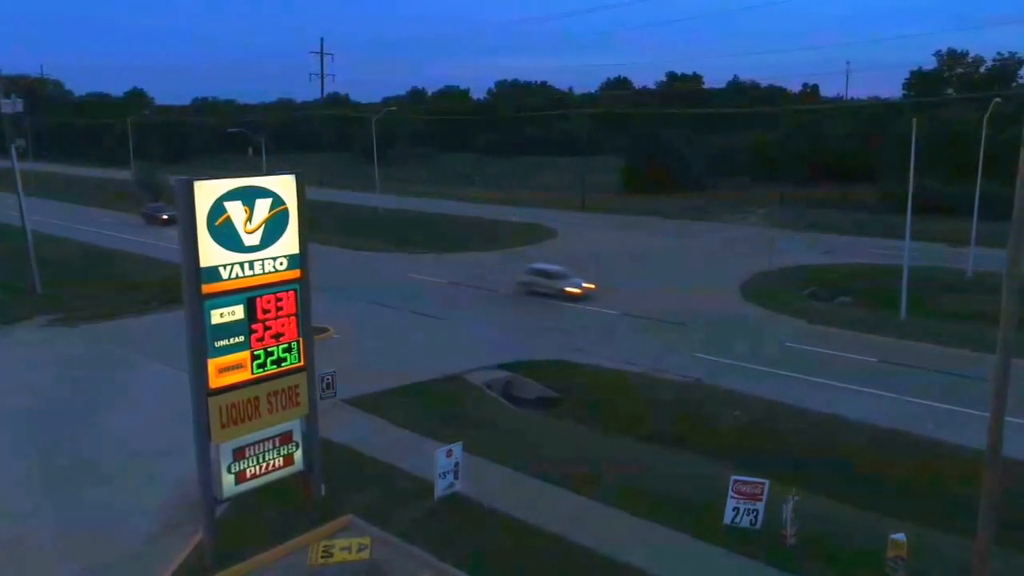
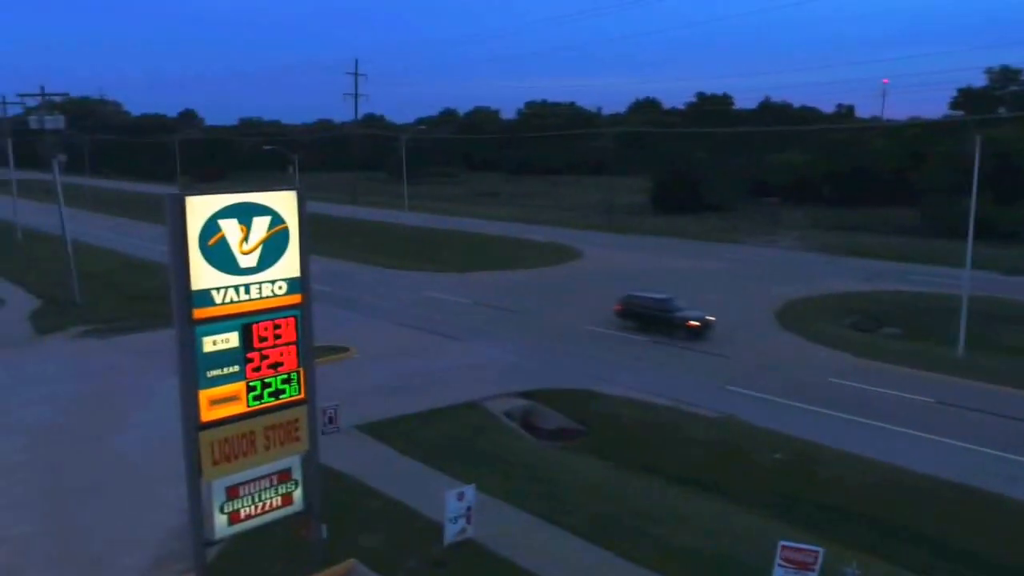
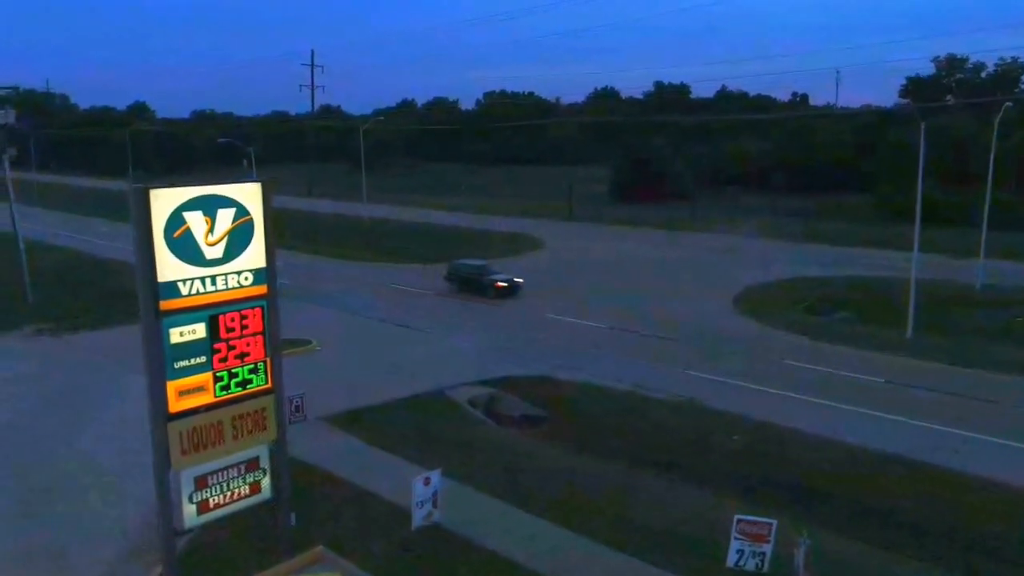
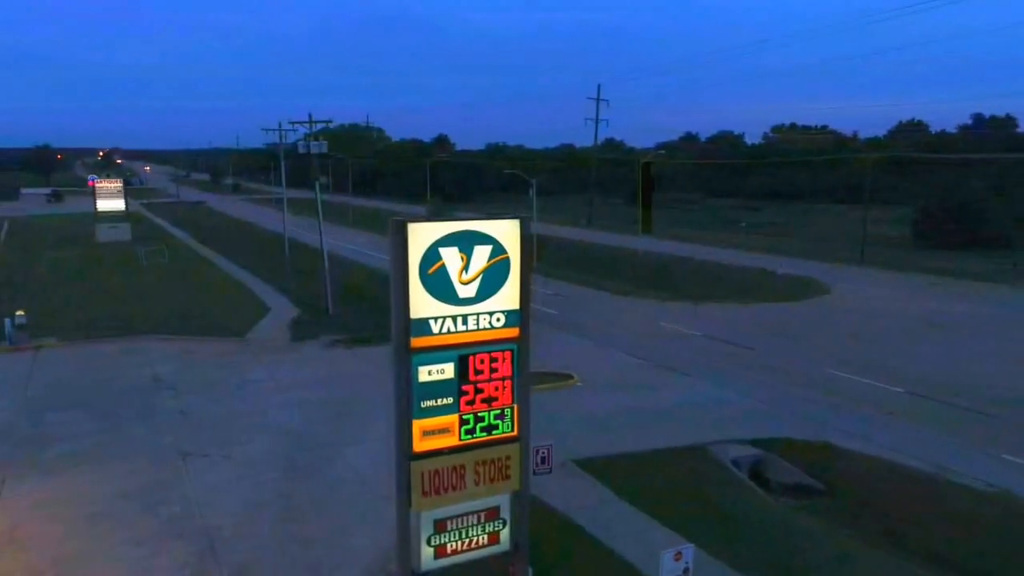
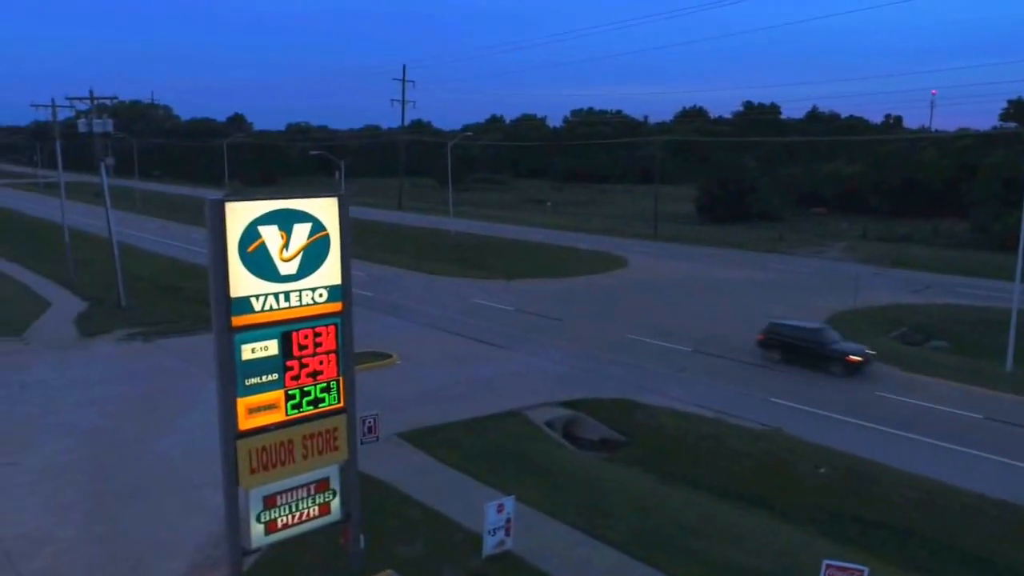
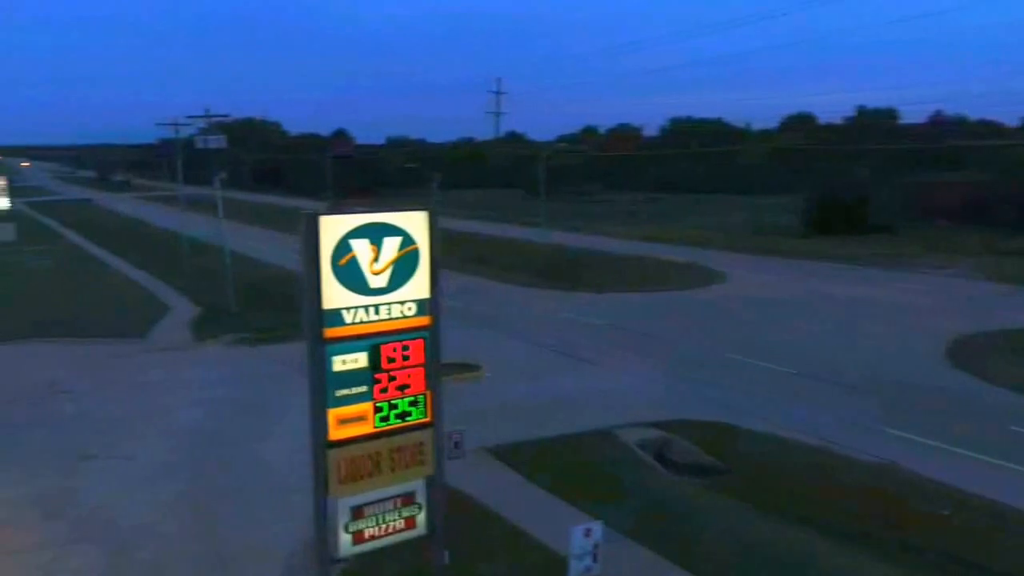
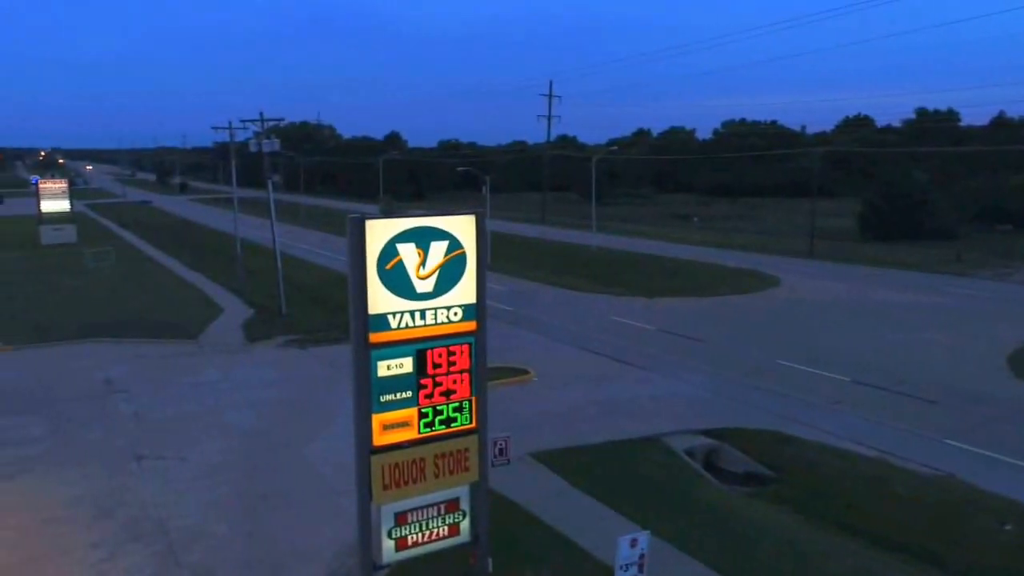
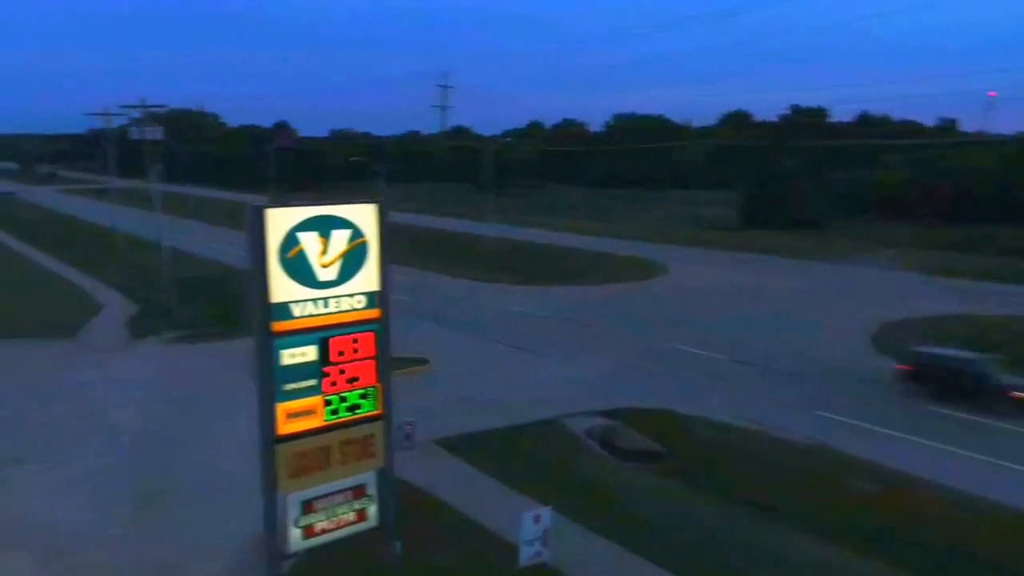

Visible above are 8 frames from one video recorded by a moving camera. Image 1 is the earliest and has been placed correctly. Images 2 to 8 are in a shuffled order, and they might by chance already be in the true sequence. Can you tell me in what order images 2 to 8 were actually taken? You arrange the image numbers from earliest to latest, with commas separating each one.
3, 2, 5, 8, 6, 7, 4
